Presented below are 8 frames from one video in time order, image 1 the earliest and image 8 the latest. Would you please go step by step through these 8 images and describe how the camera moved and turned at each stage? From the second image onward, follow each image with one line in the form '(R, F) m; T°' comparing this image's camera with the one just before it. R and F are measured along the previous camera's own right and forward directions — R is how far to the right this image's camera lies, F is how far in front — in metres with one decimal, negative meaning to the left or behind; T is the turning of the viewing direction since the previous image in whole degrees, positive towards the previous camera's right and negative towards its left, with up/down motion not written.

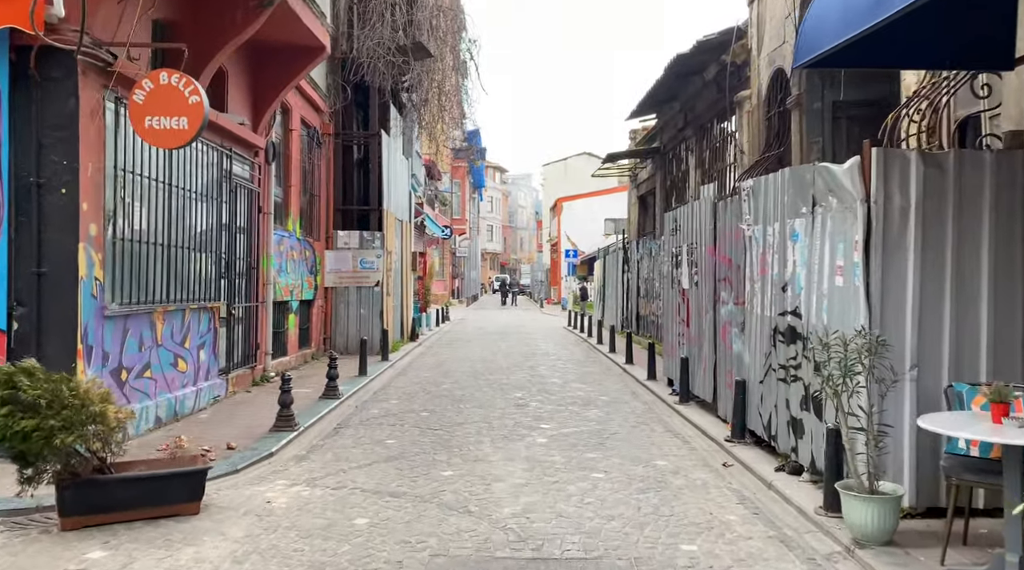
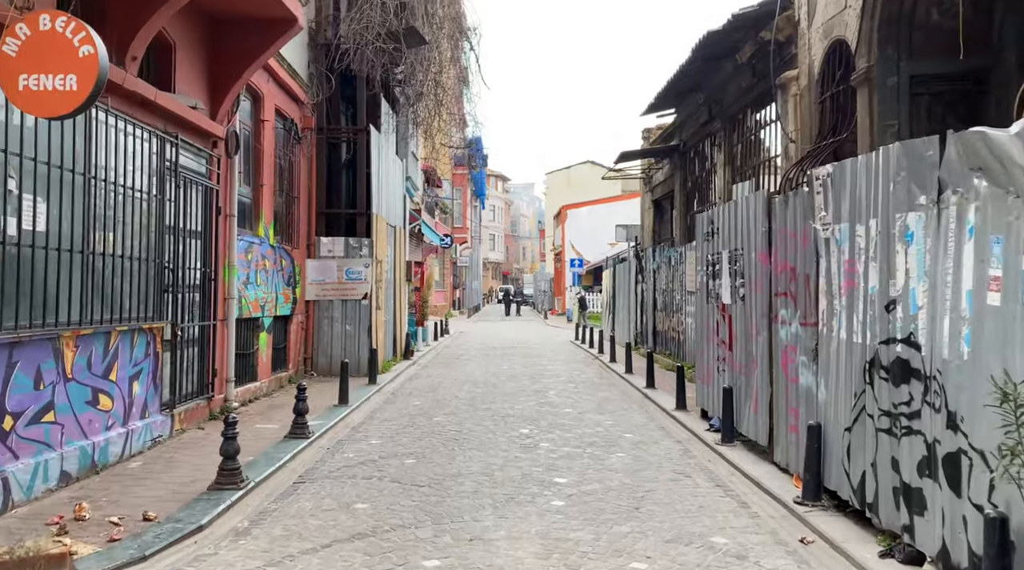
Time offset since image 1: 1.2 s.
(0.0, +2.1) m; 0°
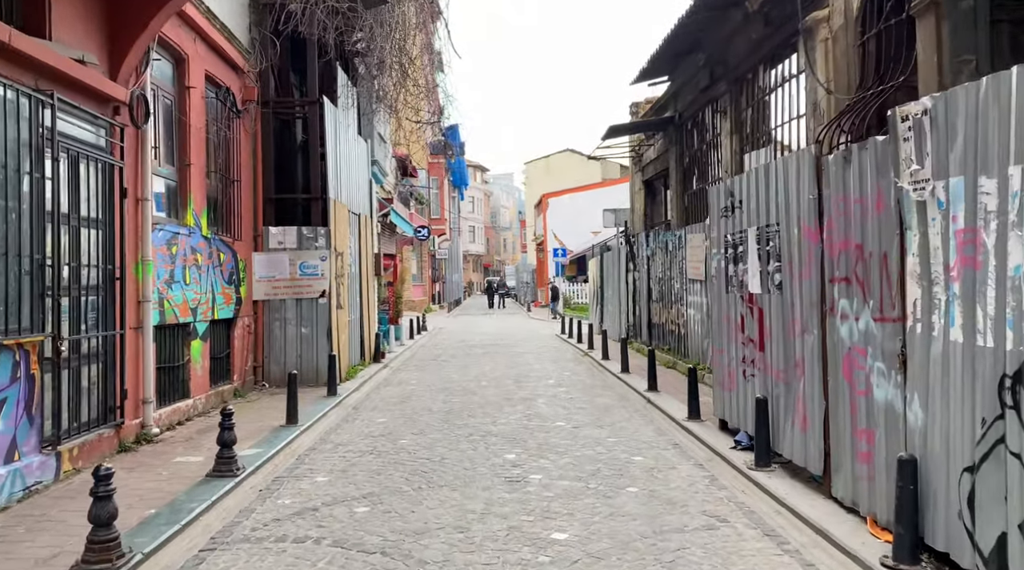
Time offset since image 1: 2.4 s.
(0.0, +2.1) m; +1°
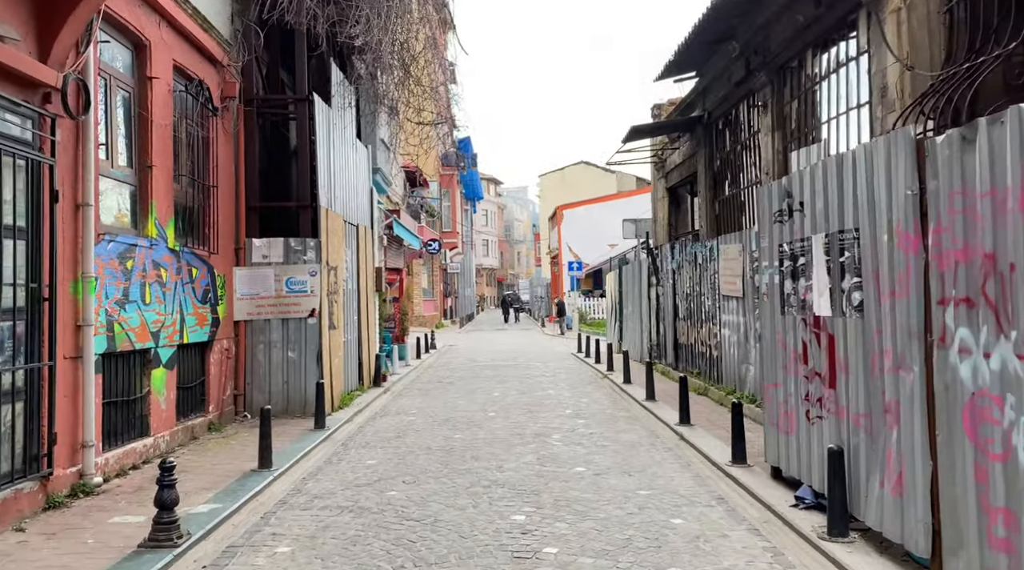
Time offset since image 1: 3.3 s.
(0.0, +1.6) m; -1°
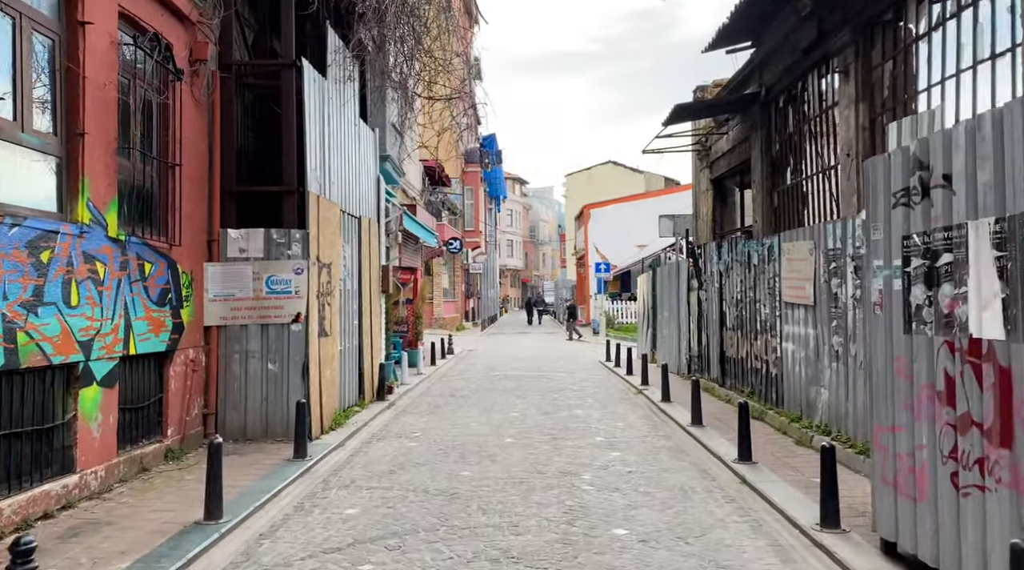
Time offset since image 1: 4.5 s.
(0.0, +2.1) m; -2°
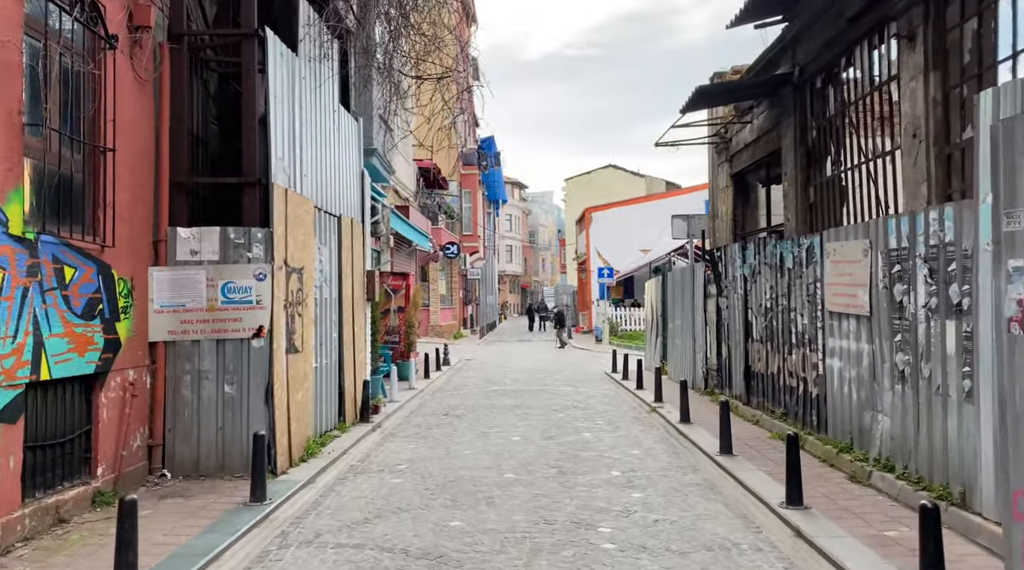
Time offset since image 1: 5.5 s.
(0.0, +1.7) m; 0°
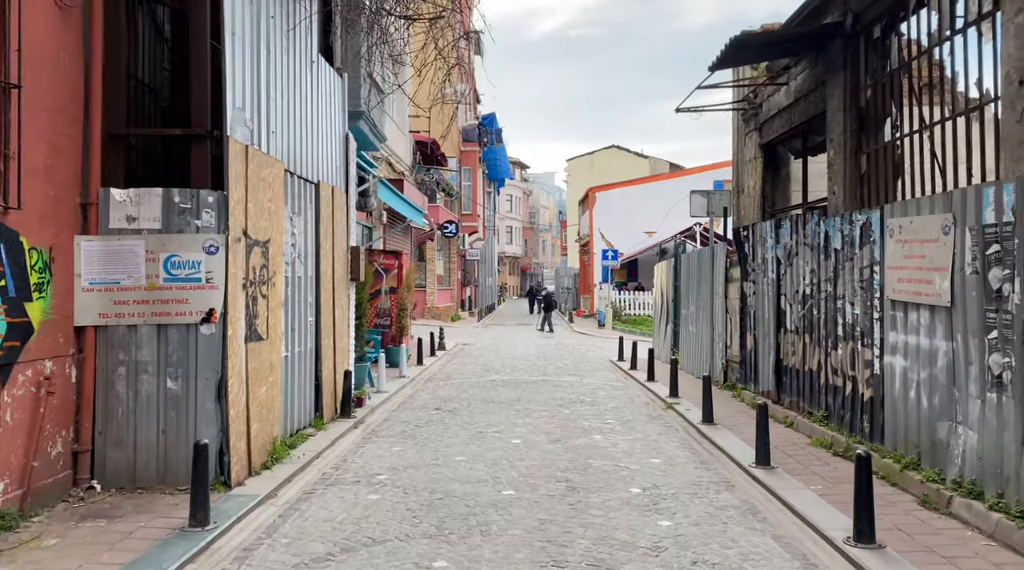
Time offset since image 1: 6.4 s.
(0.0, +1.6) m; 0°
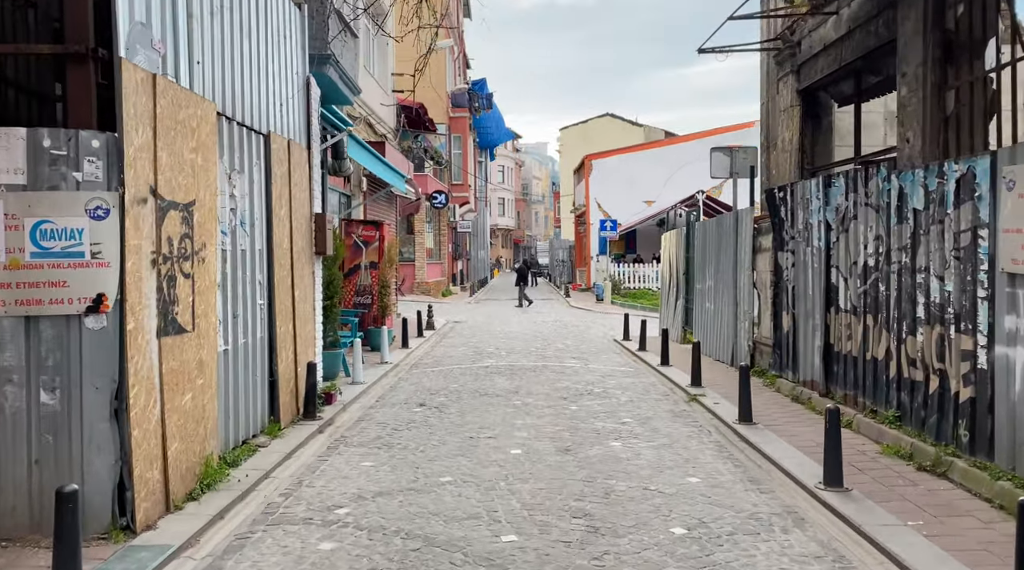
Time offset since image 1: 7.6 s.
(0.0, +2.1) m; 0°
